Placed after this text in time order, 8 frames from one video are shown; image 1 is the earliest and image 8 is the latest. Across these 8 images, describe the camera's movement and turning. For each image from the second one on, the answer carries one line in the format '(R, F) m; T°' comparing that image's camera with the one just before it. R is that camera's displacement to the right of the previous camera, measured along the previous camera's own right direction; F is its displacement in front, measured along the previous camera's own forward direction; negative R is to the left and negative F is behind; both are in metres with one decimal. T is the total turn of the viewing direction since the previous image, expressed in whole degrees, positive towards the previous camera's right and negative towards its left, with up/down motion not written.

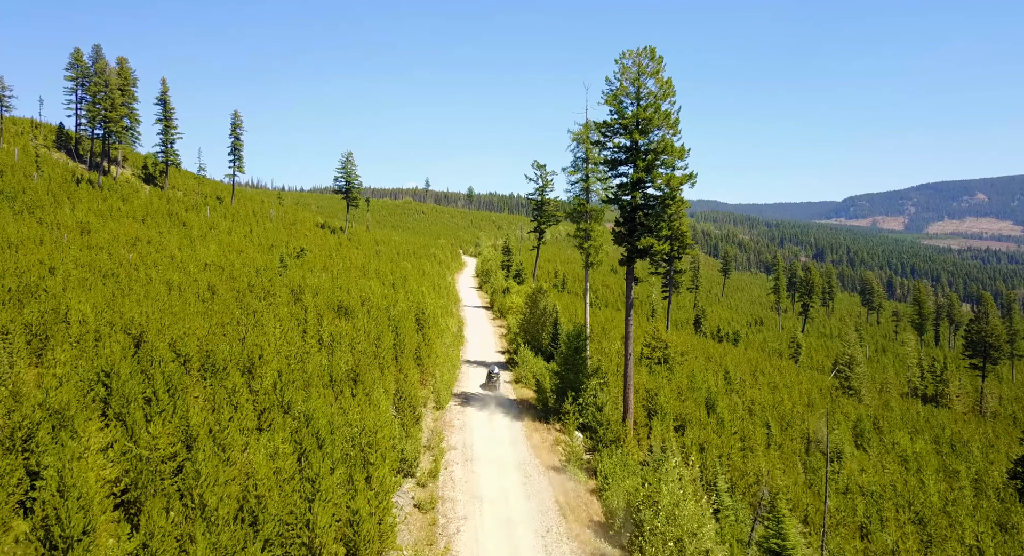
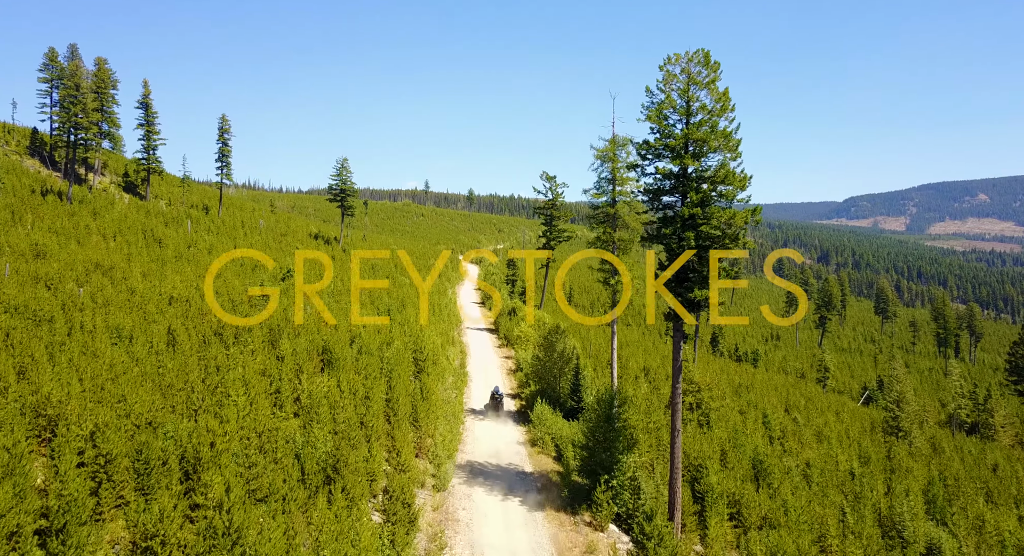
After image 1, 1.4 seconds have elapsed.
(-0.6, +5.6) m; 0°
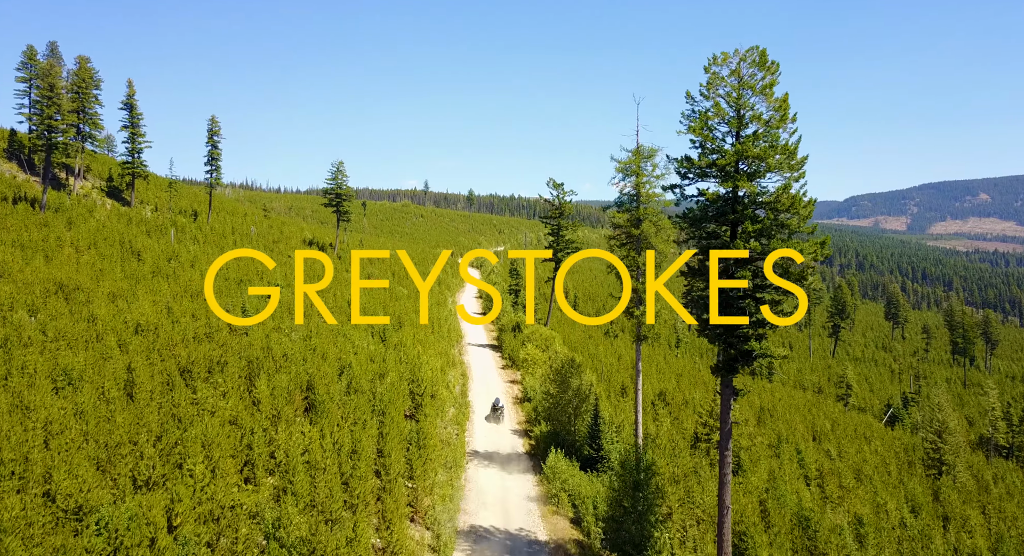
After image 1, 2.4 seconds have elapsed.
(-0.4, +4.1) m; 0°
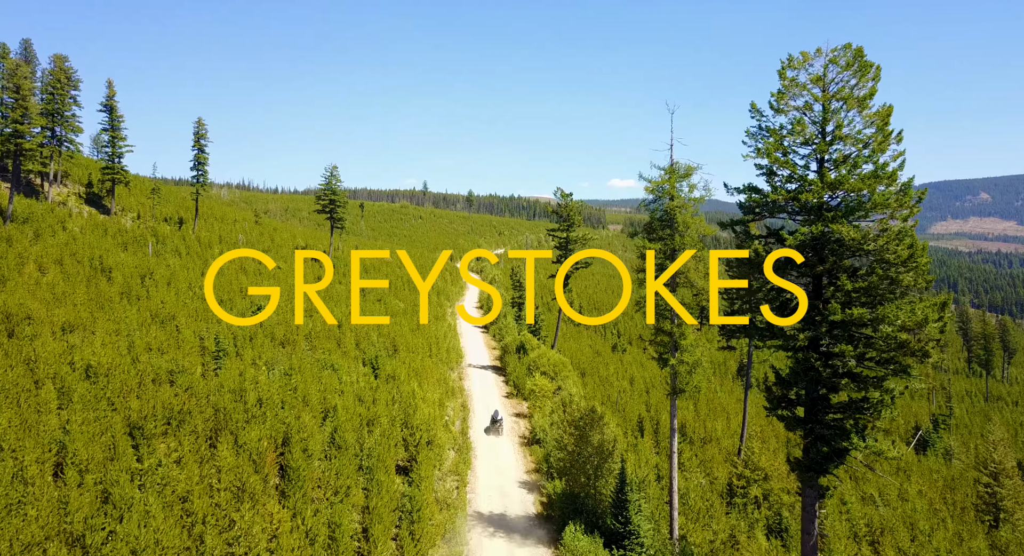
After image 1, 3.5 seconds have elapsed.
(-0.4, +4.5) m; 0°
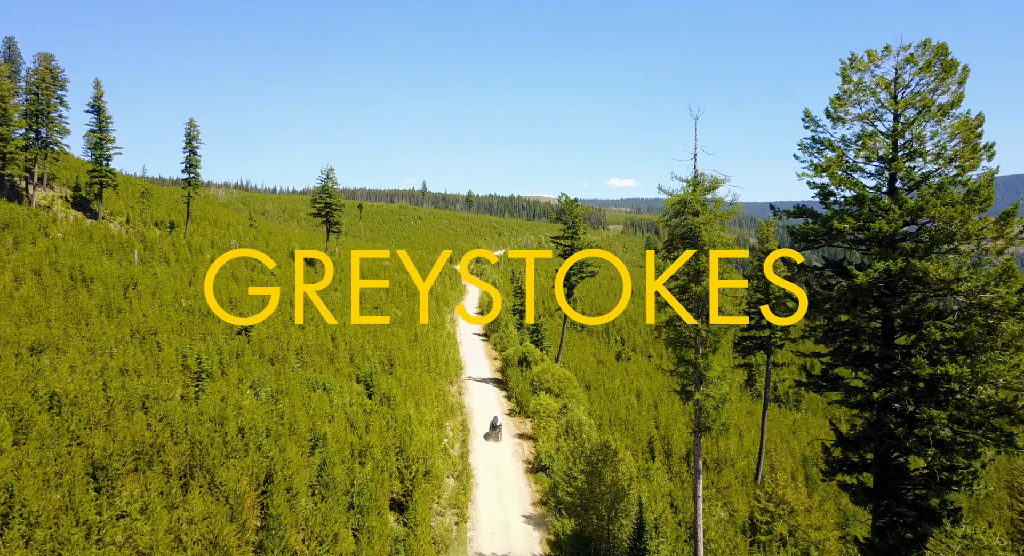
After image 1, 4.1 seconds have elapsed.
(-0.2, +2.5) m; 0°
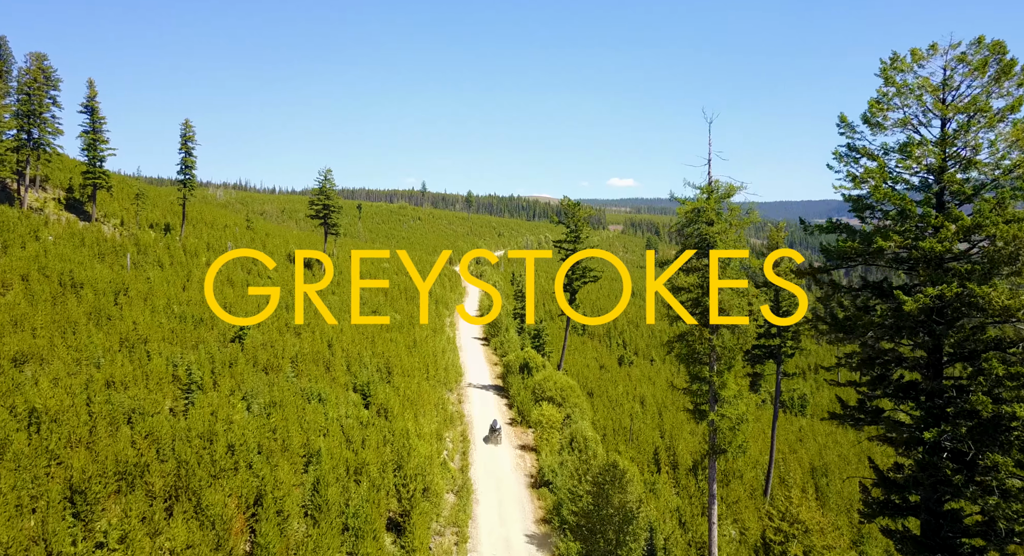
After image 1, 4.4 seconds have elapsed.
(-0.1, +1.2) m; 0°
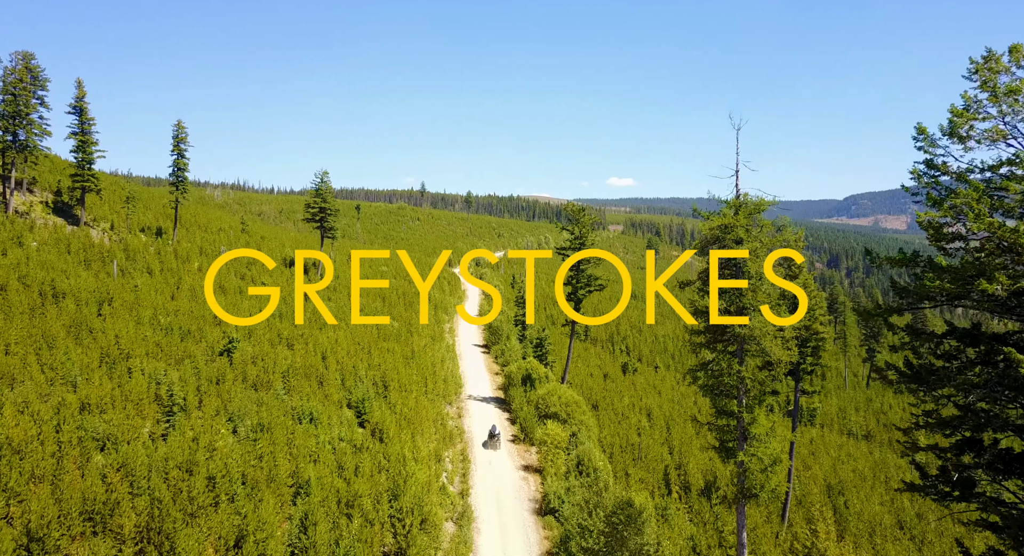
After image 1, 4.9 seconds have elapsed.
(-0.2, +2.0) m; 0°
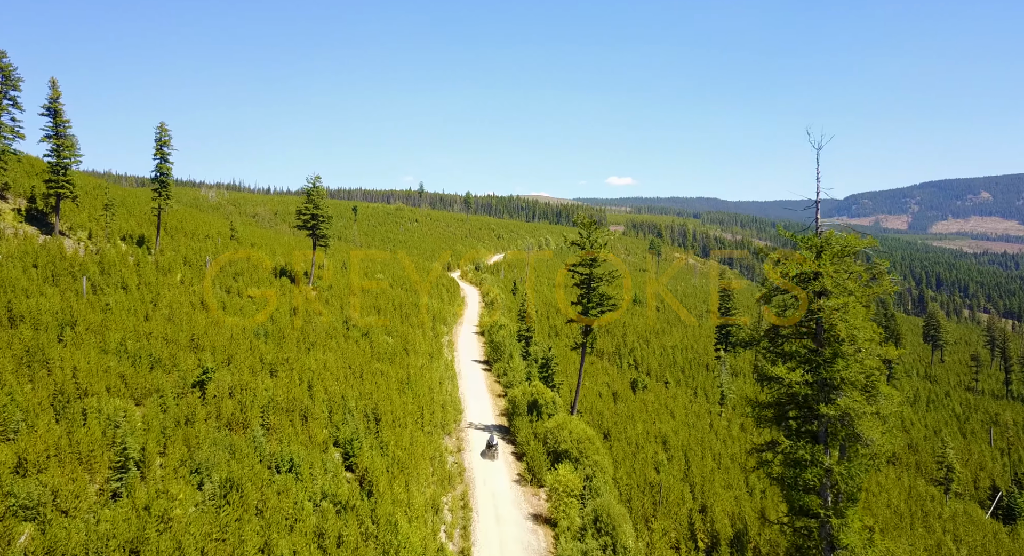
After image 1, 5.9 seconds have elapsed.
(-0.3, +4.2) m; 0°
